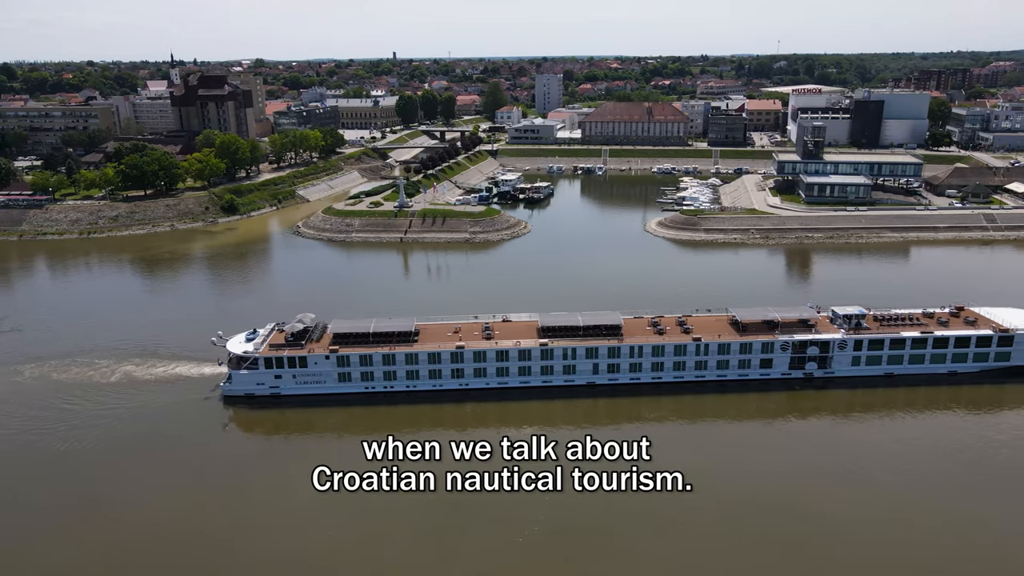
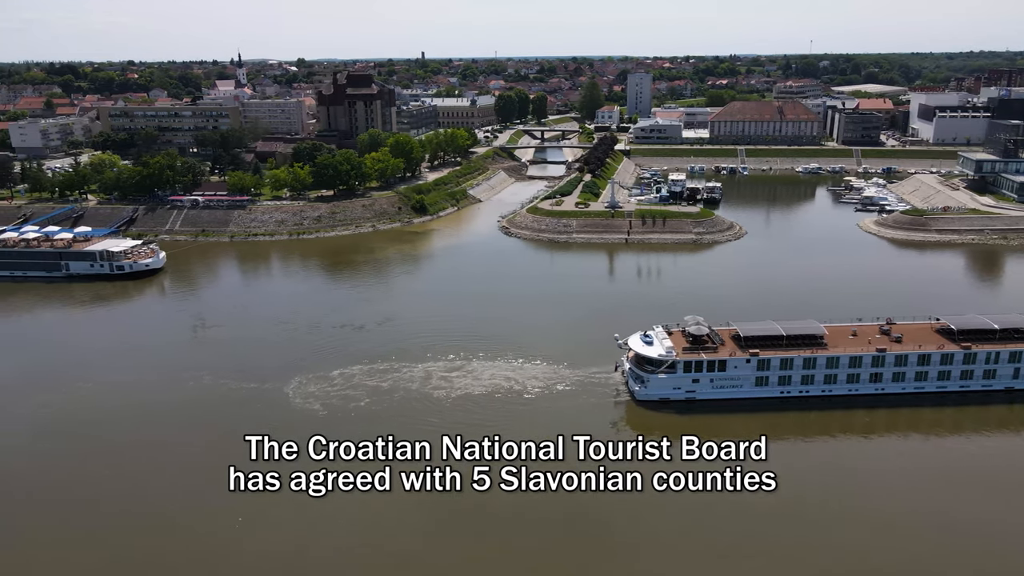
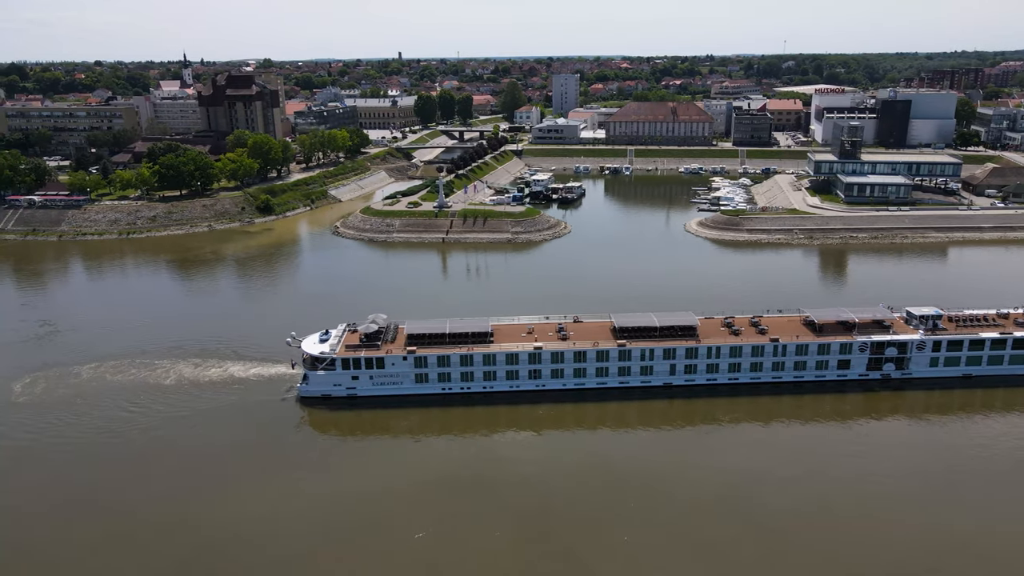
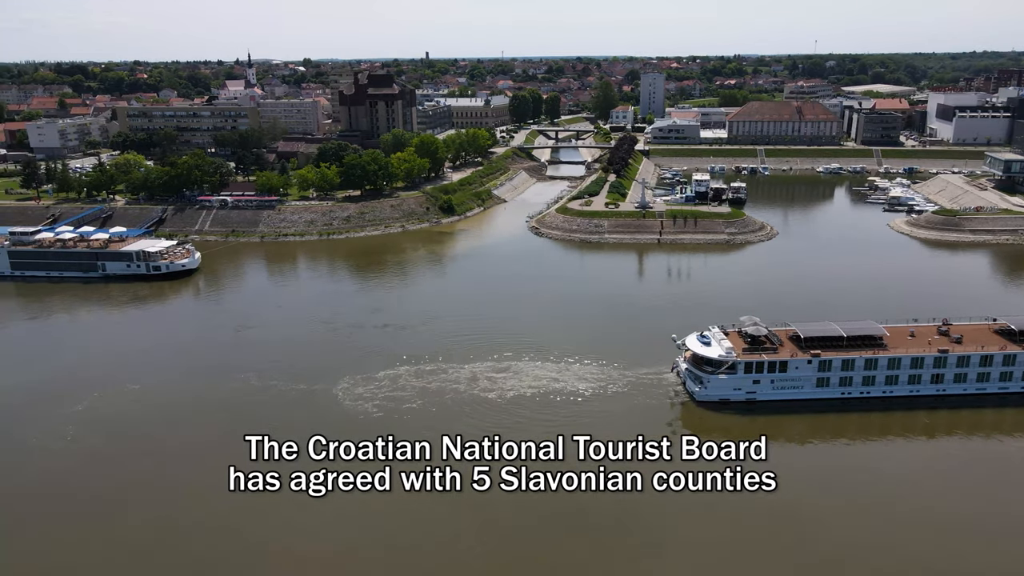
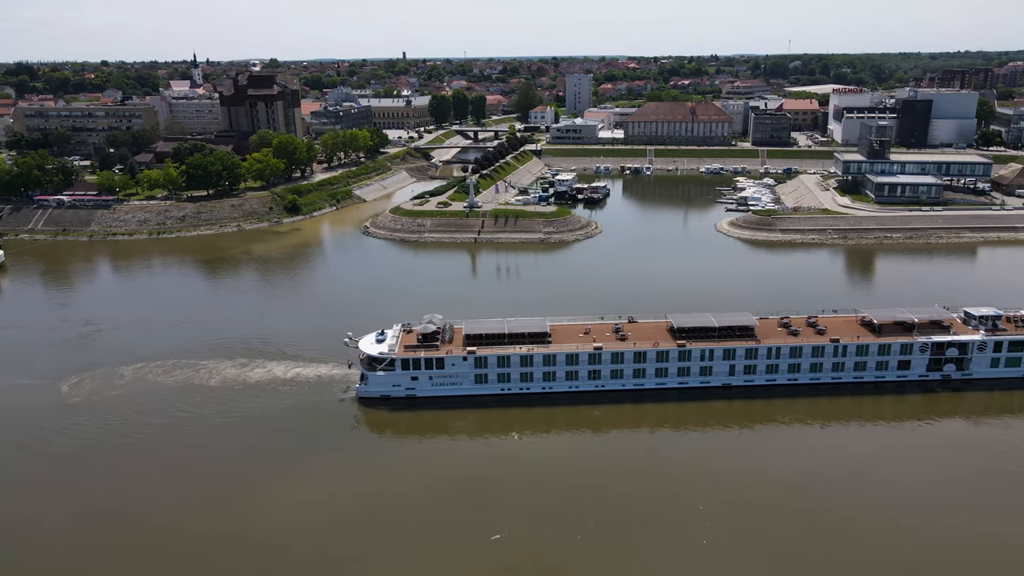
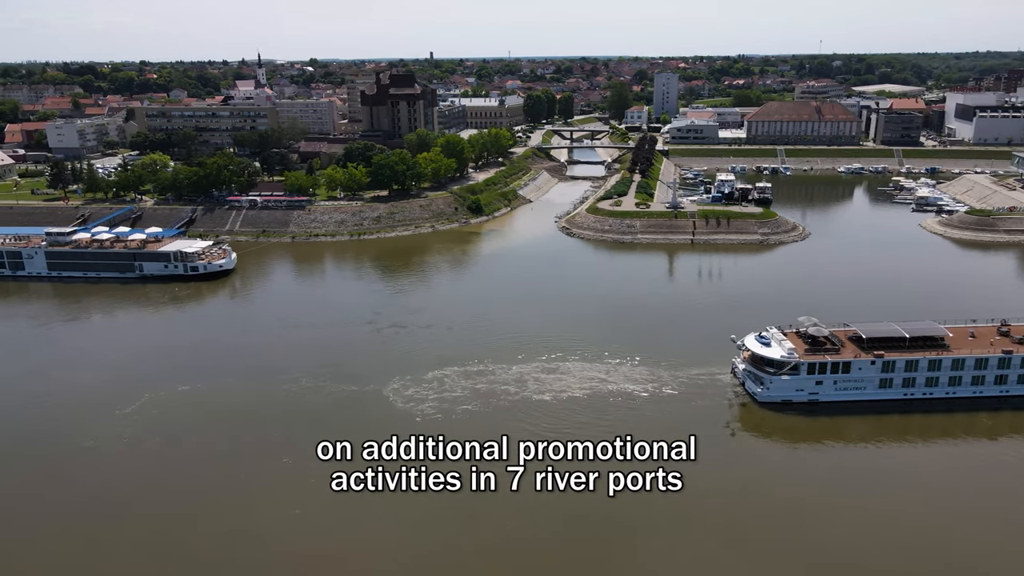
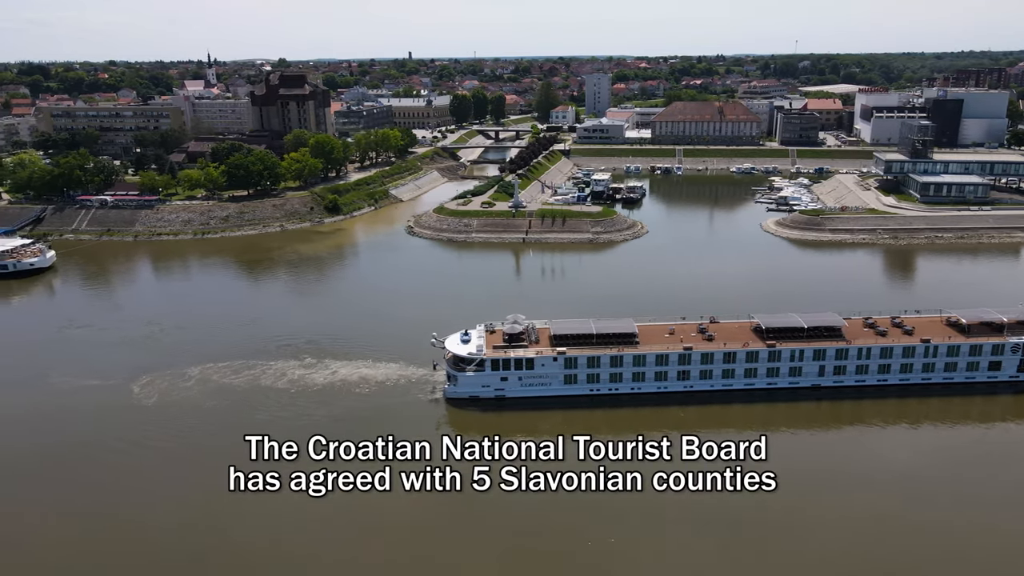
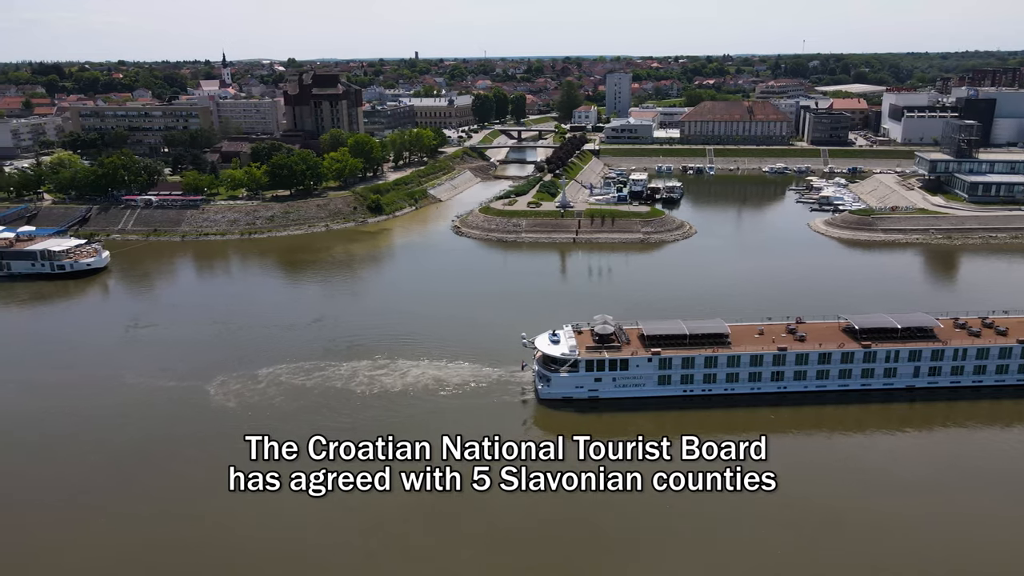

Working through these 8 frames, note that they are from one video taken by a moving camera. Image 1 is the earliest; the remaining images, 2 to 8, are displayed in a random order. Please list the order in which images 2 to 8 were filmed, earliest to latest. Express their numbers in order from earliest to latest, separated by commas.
3, 5, 7, 8, 2, 4, 6
